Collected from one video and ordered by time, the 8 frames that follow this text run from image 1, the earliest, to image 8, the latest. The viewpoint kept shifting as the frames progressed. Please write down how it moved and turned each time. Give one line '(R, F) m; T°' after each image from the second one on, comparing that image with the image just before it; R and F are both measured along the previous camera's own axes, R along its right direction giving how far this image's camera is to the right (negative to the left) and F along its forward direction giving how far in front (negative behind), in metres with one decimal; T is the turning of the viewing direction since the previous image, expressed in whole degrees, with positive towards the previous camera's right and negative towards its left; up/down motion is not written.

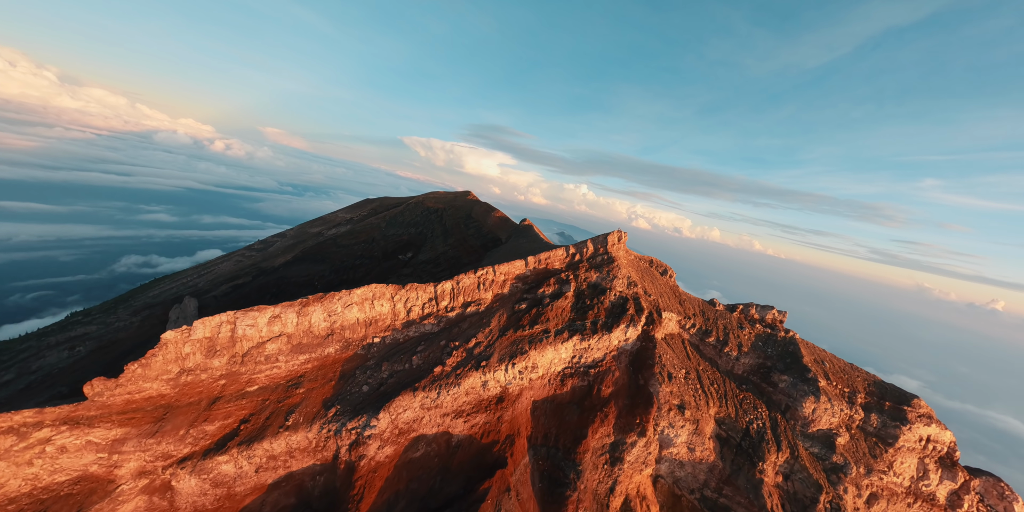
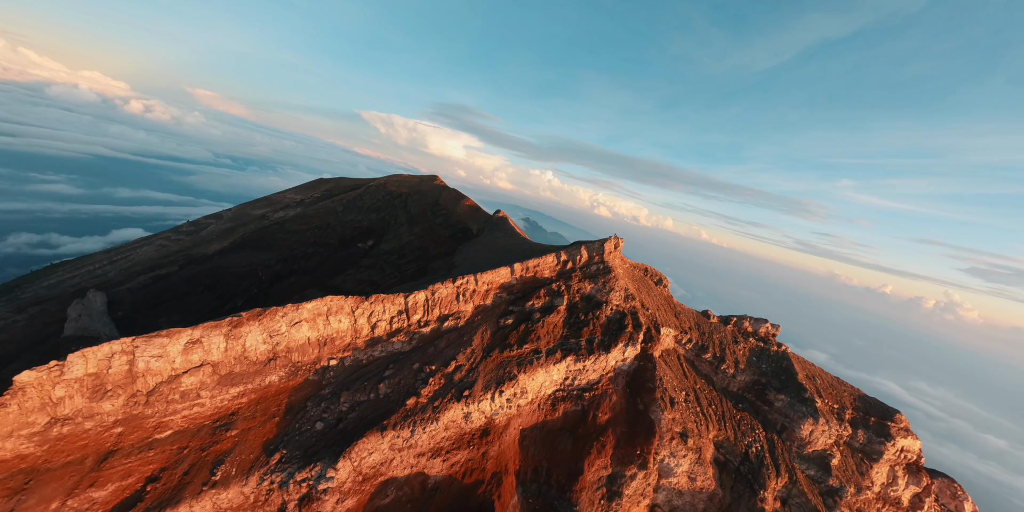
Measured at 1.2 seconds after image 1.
(-1.8, +4.2) m; +7°
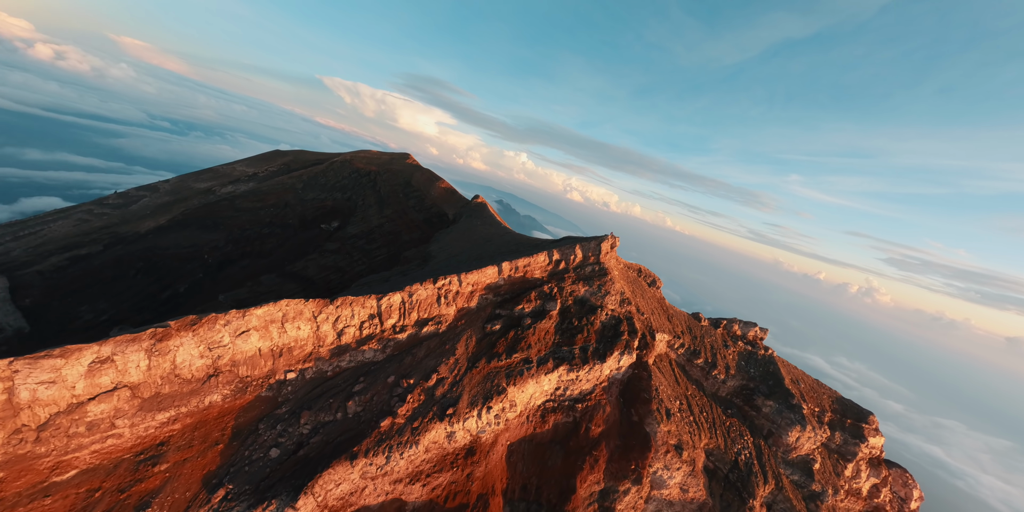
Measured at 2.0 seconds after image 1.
(-1.4, +2.9) m; +5°
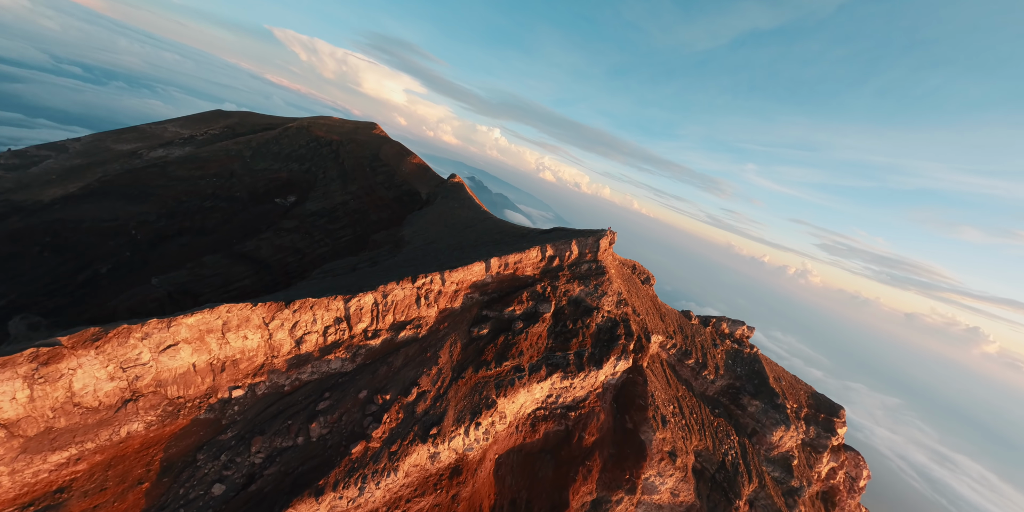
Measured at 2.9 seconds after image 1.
(-1.4, +2.9) m; +6°
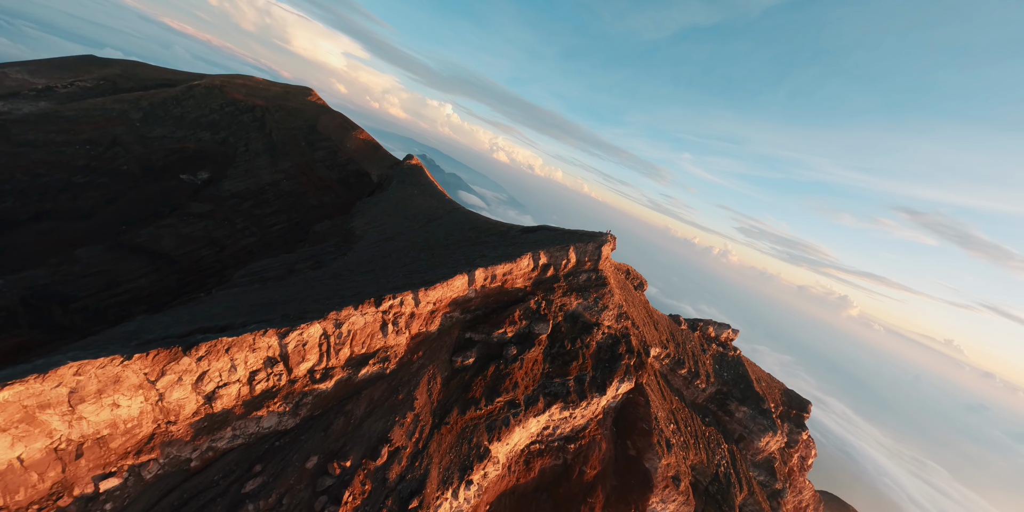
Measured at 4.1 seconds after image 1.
(-2.2, +4.2) m; +9°
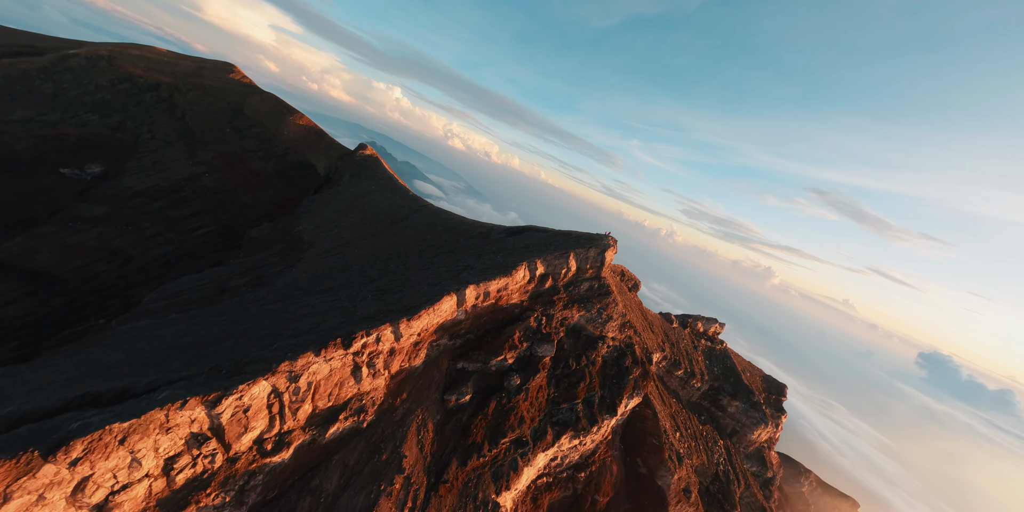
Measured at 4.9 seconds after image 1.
(-1.8, +3.0) m; +7°
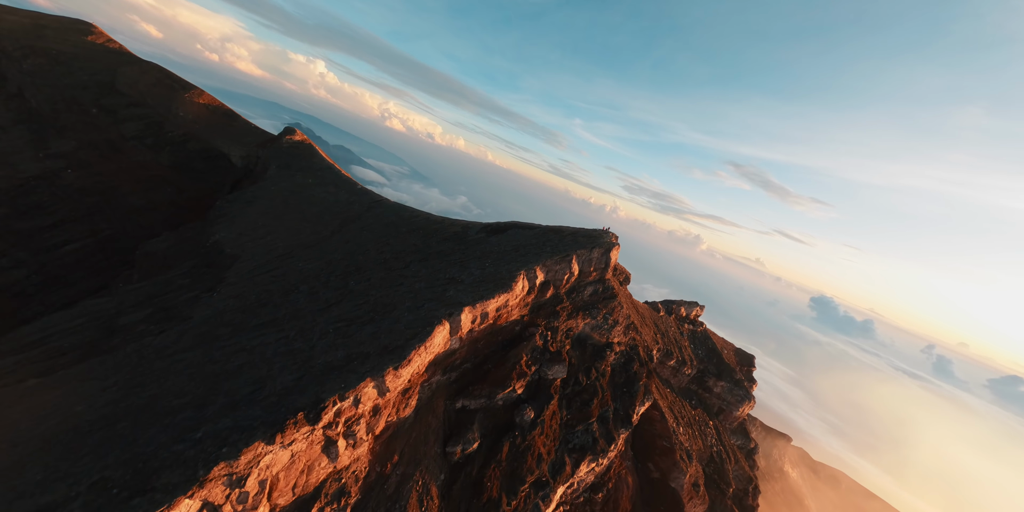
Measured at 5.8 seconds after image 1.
(-2.0, +3.0) m; +9°
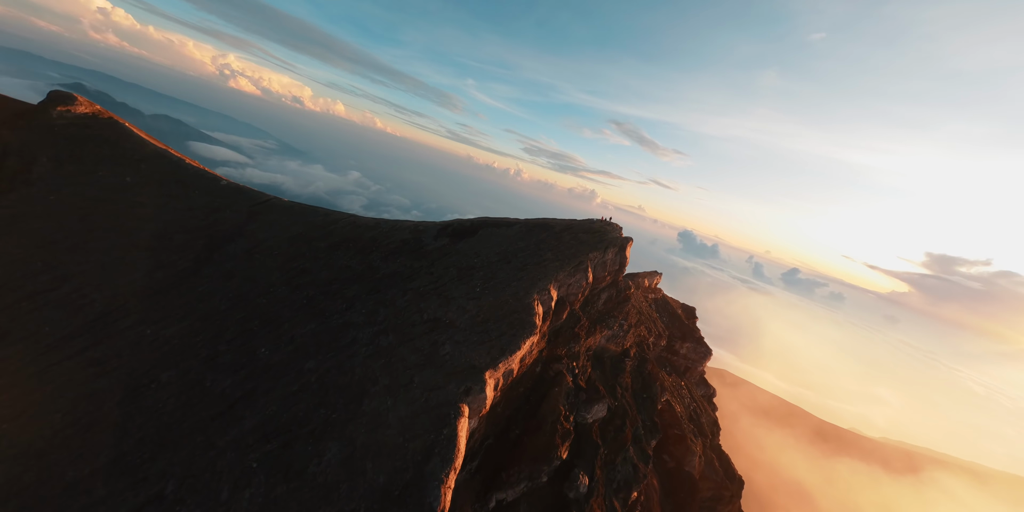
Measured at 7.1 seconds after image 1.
(-3.2, +4.8) m; +16°
